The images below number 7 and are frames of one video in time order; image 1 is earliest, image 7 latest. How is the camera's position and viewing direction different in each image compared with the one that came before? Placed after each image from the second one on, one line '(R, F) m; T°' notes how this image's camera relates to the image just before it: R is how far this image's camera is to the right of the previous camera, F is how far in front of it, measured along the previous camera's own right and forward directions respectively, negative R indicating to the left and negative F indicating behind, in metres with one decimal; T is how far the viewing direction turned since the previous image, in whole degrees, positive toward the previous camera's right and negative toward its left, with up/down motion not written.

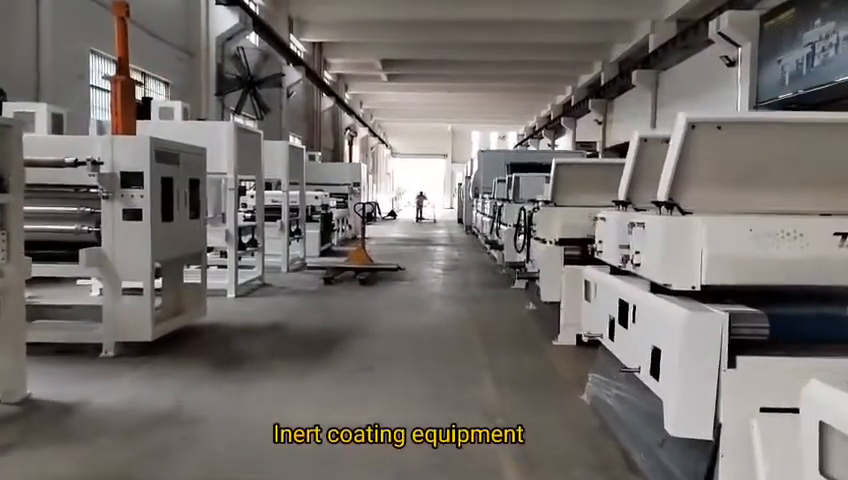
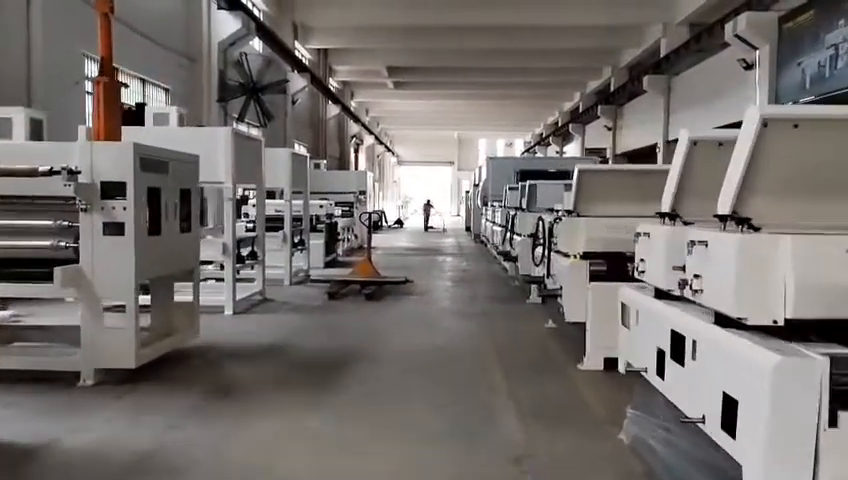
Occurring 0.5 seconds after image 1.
(0.0, +0.4) m; -1°
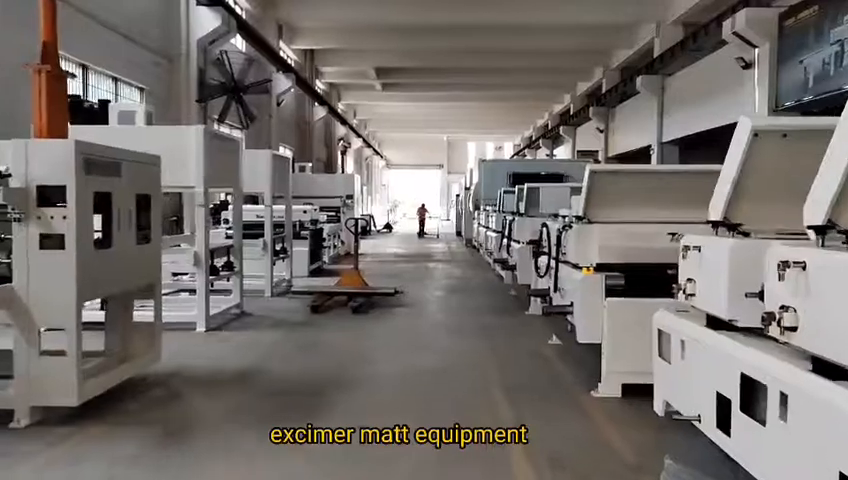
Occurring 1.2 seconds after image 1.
(0.0, +0.5) m; +1°
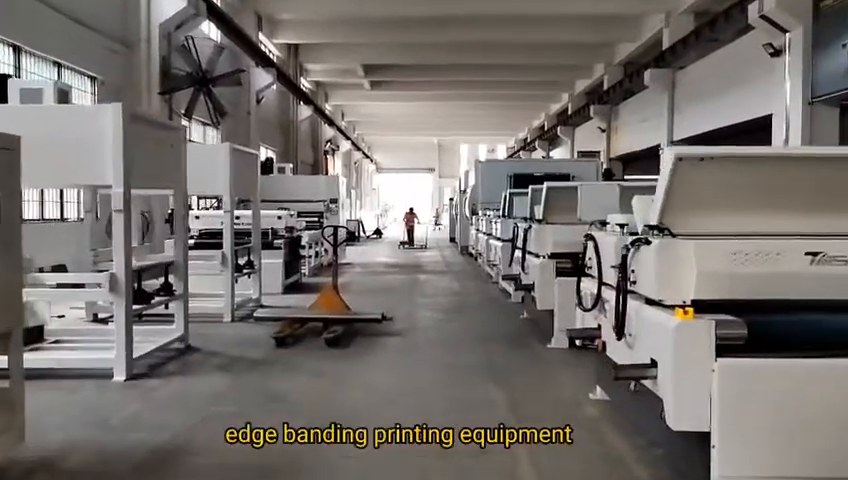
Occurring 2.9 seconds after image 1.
(0.0, +1.4) m; +1°
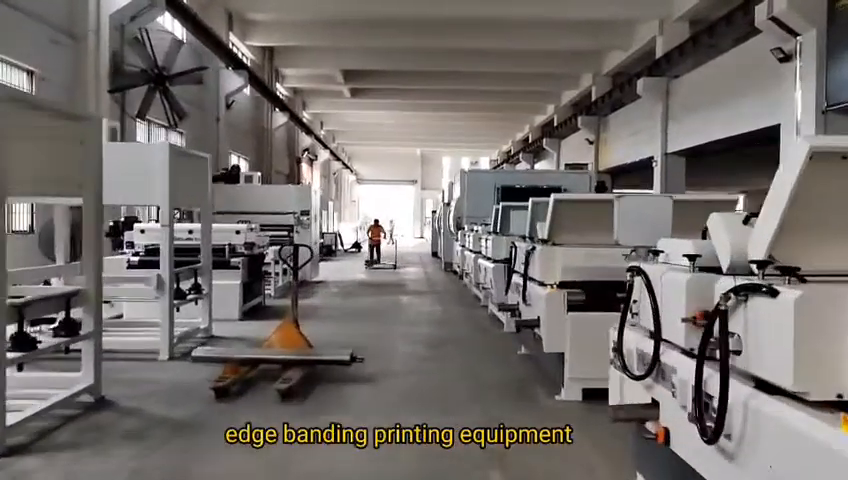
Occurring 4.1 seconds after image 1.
(0.0, +1.0) m; +2°
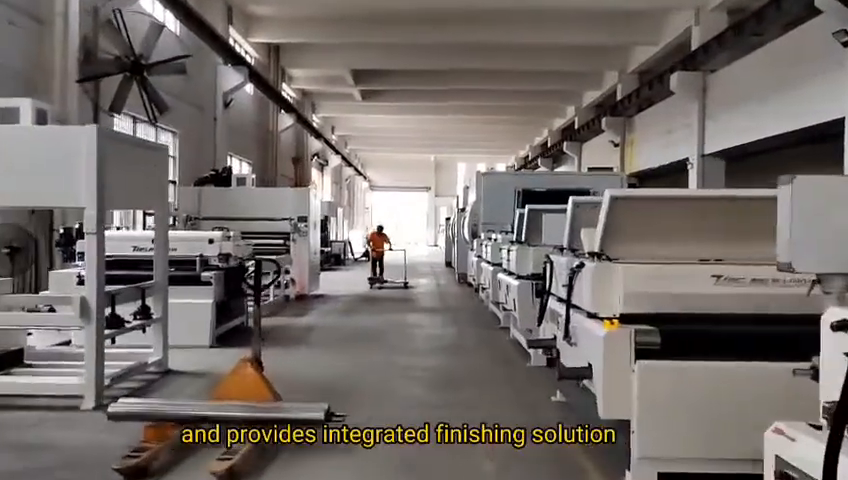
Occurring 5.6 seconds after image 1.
(+0.1, +1.3) m; -1°
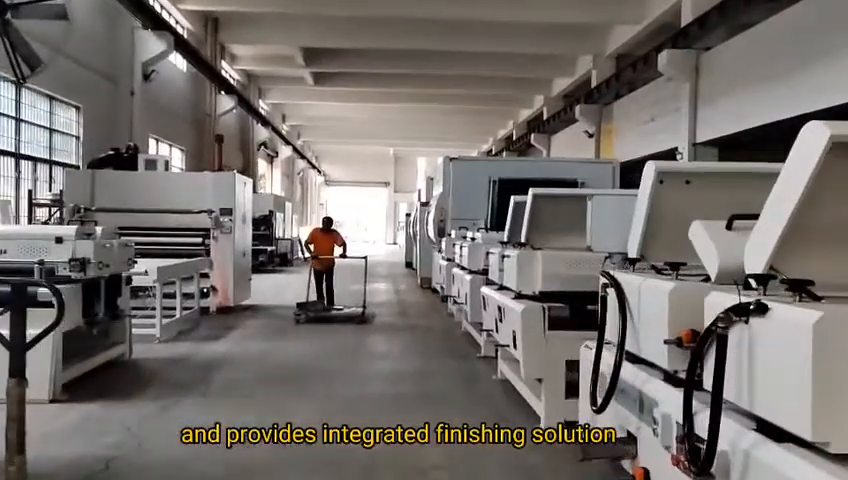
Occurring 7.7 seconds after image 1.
(0.0, +1.9) m; +4°
